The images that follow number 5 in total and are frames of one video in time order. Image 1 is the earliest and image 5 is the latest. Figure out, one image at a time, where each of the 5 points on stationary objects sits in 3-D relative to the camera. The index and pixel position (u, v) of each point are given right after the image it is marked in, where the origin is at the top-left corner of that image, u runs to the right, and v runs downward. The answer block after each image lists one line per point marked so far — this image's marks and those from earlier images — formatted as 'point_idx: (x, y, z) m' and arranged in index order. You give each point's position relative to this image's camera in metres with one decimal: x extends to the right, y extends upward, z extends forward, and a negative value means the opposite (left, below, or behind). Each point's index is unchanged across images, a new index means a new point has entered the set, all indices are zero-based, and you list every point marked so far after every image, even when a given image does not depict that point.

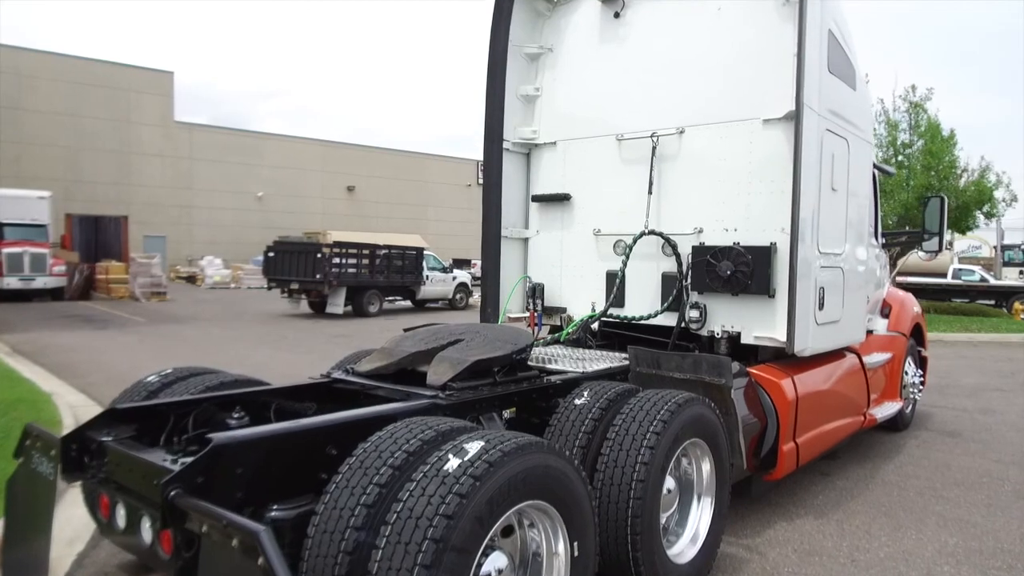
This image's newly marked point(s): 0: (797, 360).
0: (+1.9, -0.5, +5.1) m
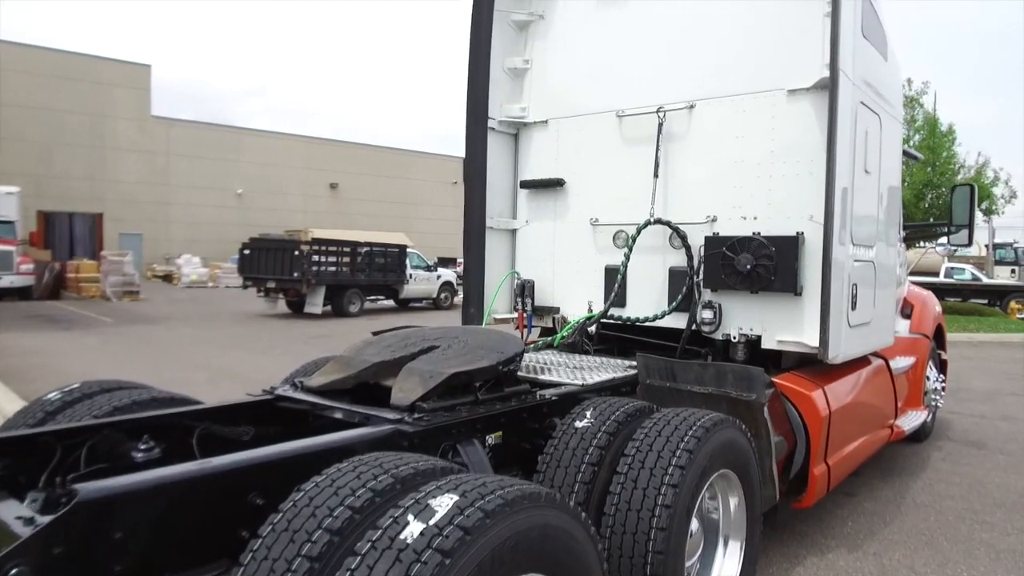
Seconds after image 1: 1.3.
0: (+1.9, -0.5, +4.4) m
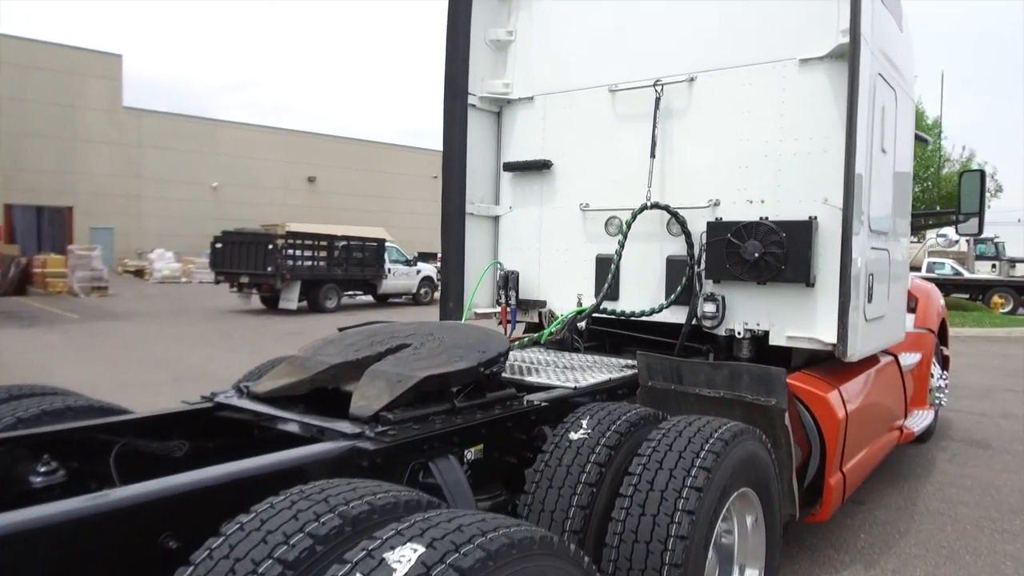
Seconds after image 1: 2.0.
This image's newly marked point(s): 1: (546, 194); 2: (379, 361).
0: (+1.8, -0.4, +4.1) m
1: (+0.2, +0.6, +4.7) m
2: (-0.4, -0.2, +2.5) m
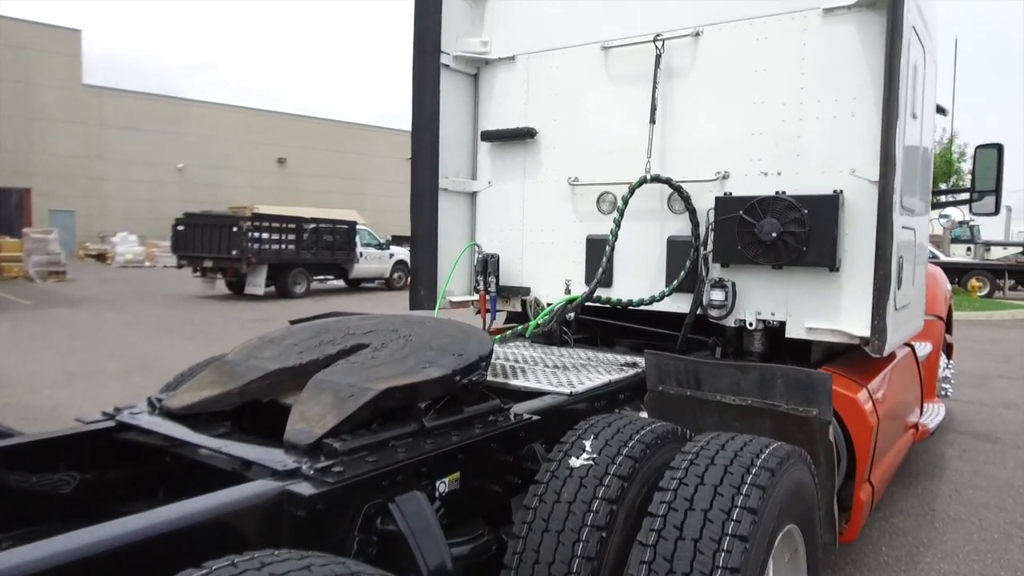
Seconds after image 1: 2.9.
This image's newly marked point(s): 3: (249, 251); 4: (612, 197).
0: (+1.7, -0.3, +3.6) m
1: (+0.1, +0.7, +4.2) m
2: (-0.5, -0.2, +2.0) m
3: (-5.6, +0.8, +16.0) m
4: (+0.5, +0.5, +3.8) m
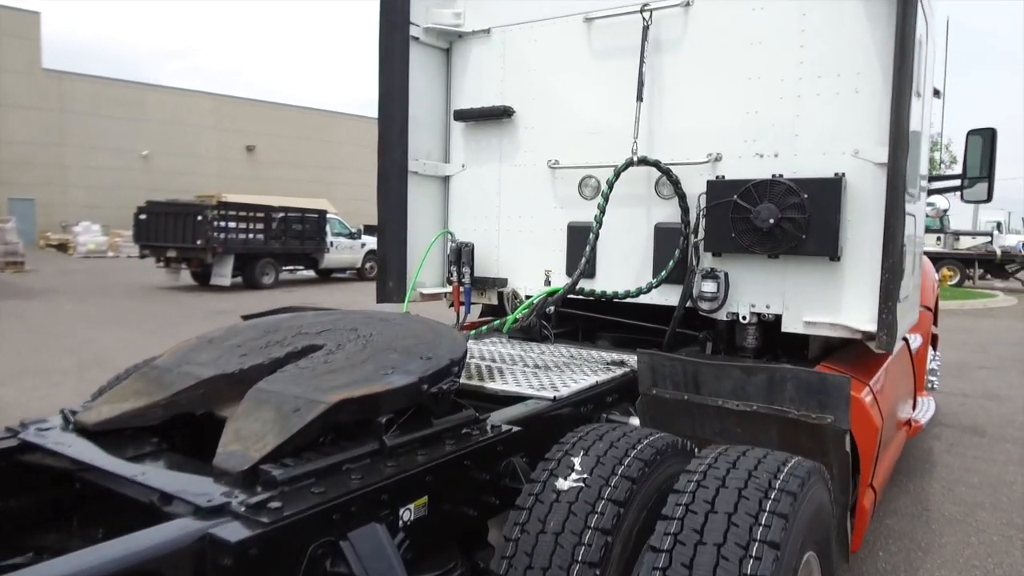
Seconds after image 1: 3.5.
0: (+1.6, -0.3, +3.4) m
1: (0.0, +0.7, +3.9) m
2: (-0.5, -0.2, +1.7) m
3: (-6.1, +1.0, +15.5) m
4: (+0.4, +0.5, +3.6) m
